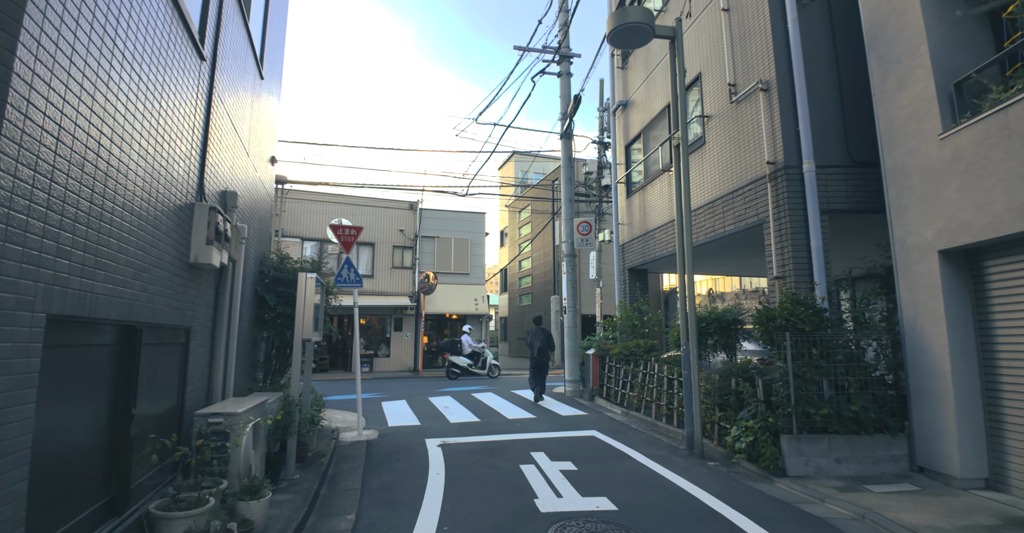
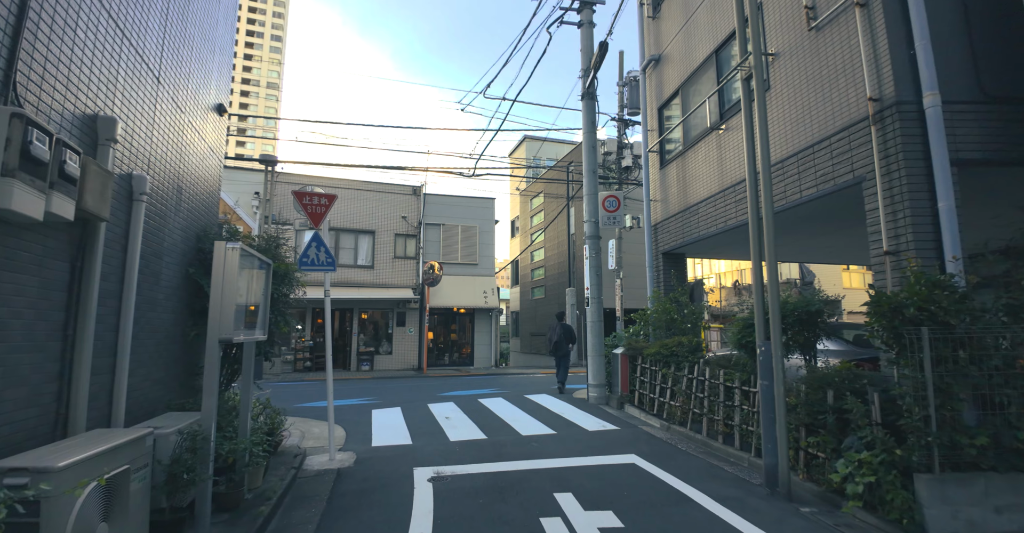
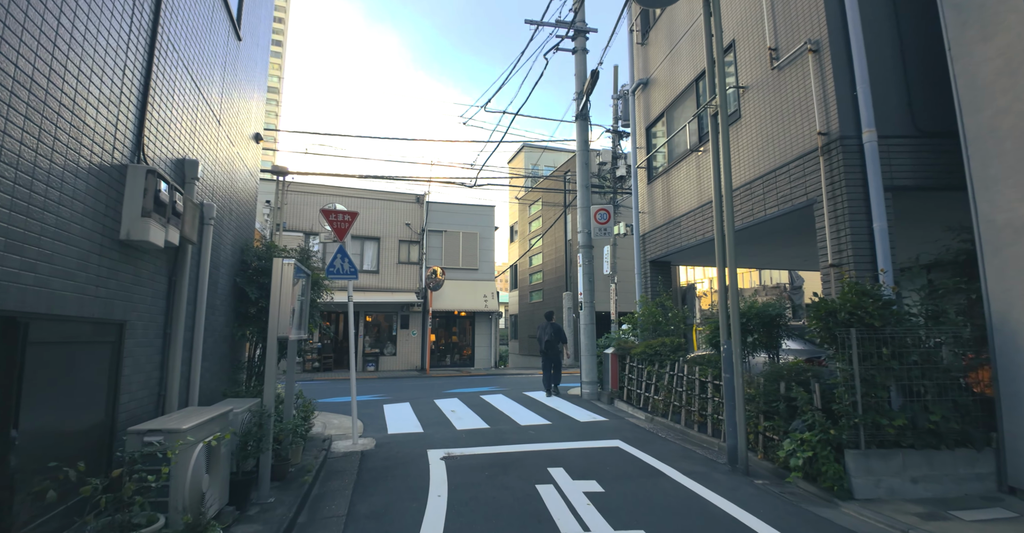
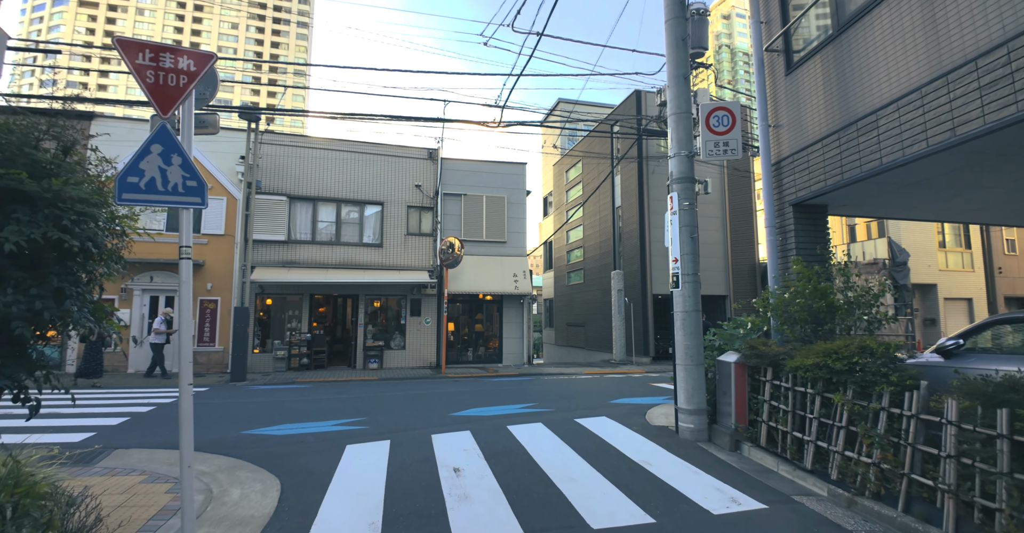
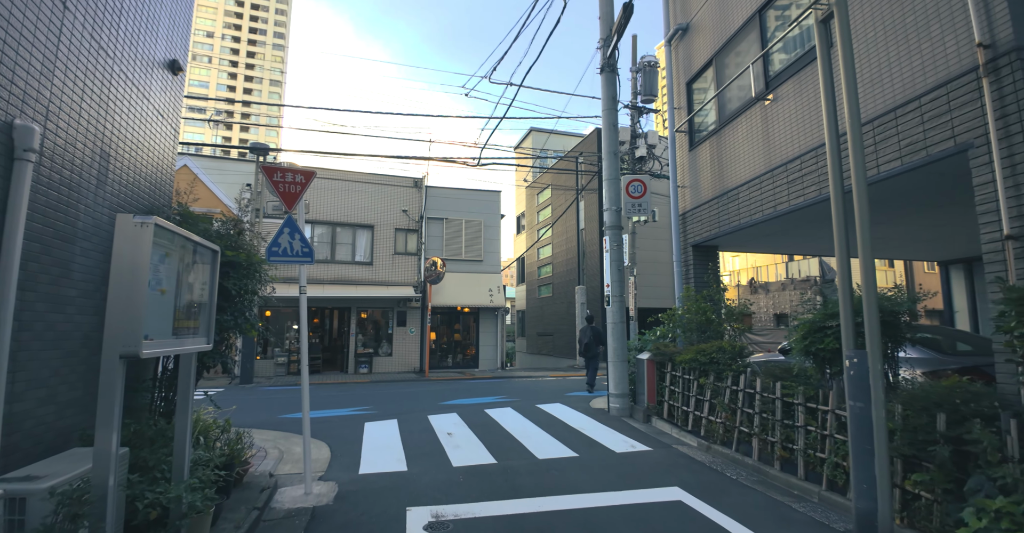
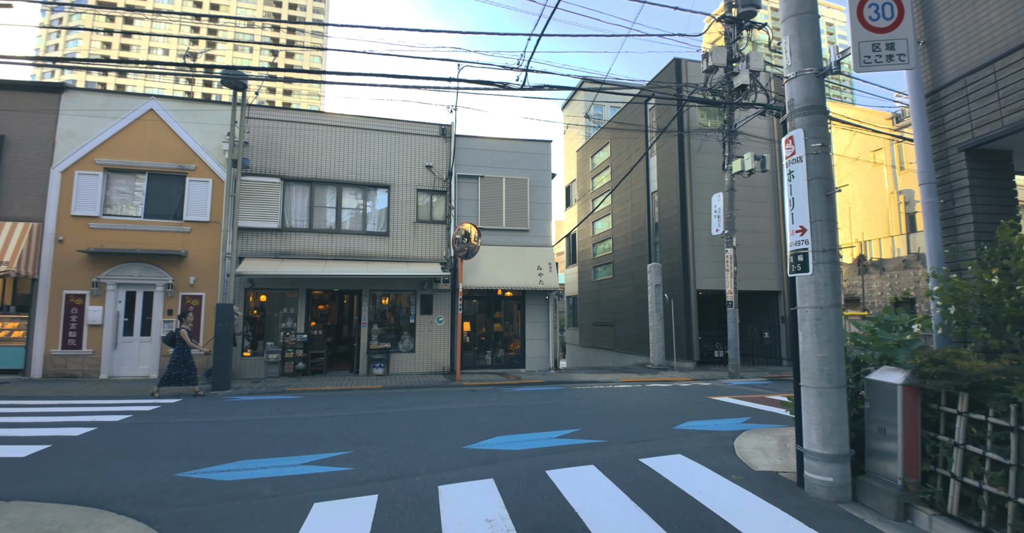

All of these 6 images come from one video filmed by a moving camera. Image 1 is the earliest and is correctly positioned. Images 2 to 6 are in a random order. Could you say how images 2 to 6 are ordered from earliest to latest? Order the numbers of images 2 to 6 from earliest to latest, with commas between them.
3, 2, 5, 4, 6
